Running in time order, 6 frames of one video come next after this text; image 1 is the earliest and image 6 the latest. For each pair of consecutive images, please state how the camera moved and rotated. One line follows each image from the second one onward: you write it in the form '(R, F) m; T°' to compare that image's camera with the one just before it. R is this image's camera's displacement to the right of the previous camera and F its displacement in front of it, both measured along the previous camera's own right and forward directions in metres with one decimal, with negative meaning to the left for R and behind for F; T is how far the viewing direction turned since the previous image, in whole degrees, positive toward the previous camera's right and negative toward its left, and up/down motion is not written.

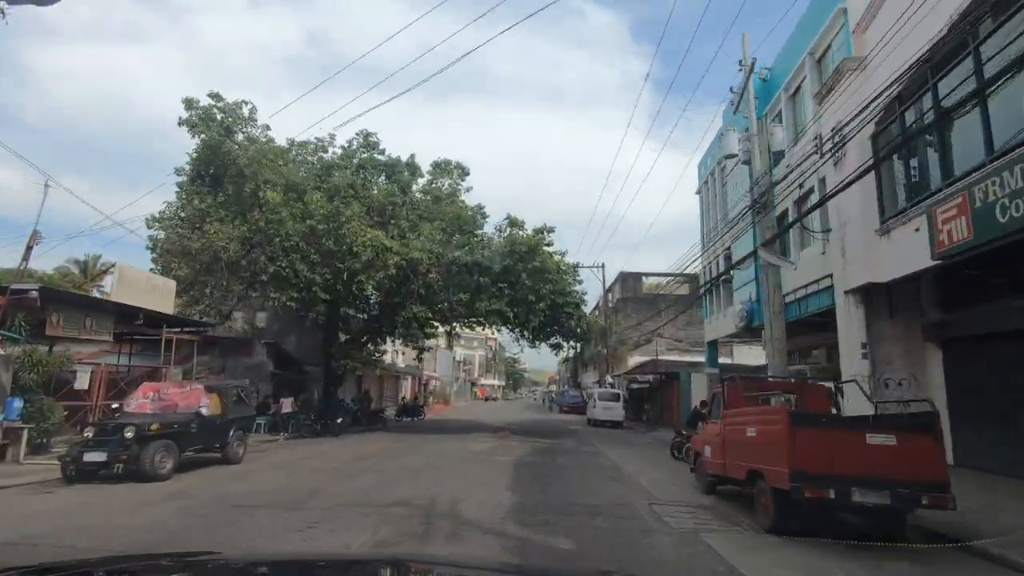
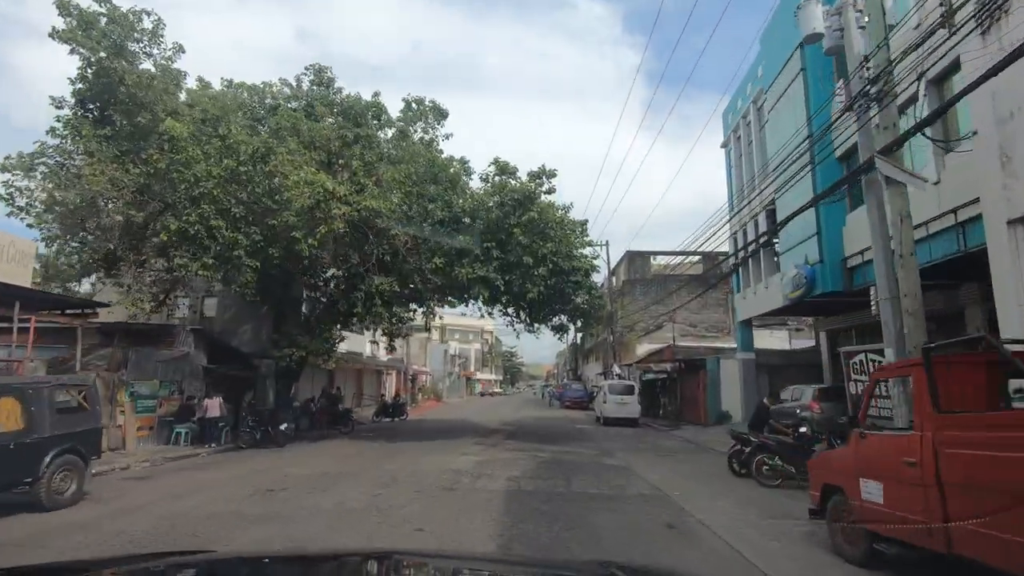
(+0.2, +5.1) m; 0°
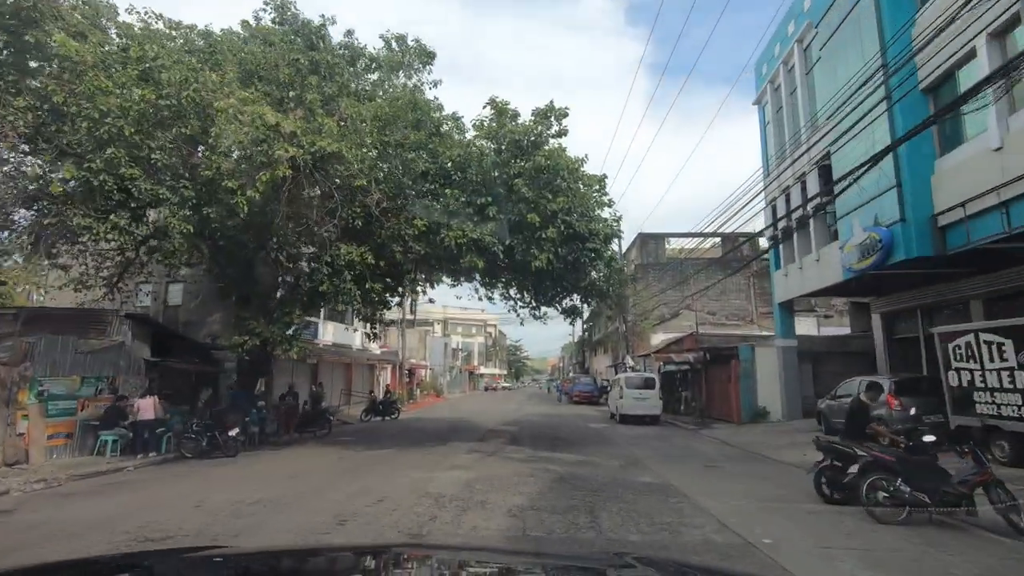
(+0.1, +3.4) m; 0°
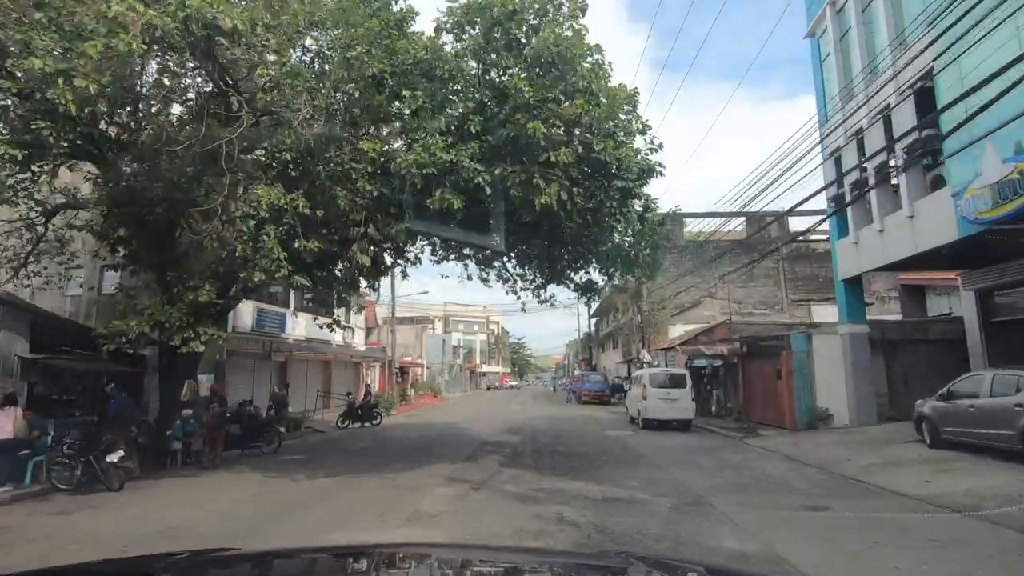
(+0.1, +4.3) m; 0°
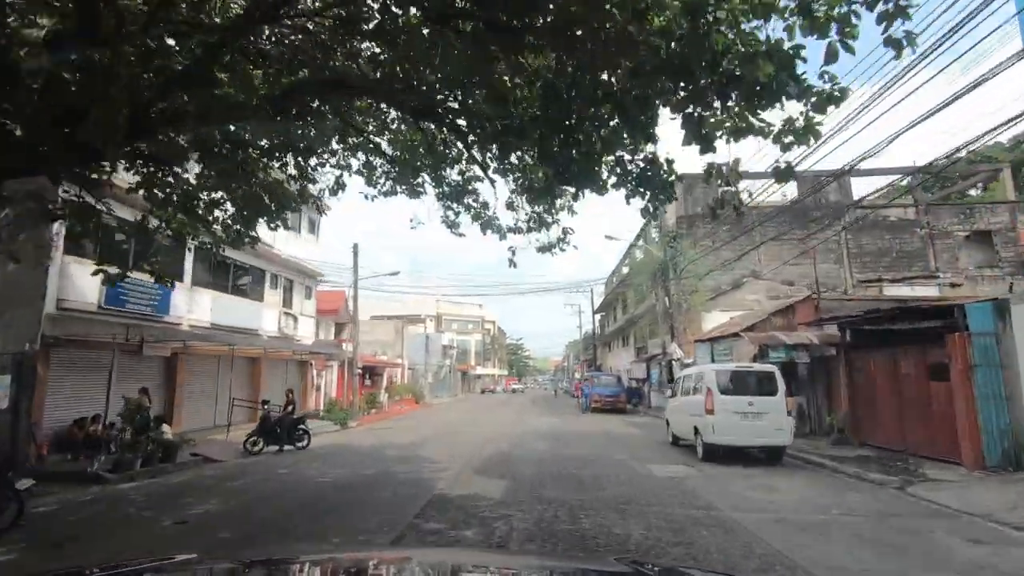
(+0.3, +7.7) m; 0°
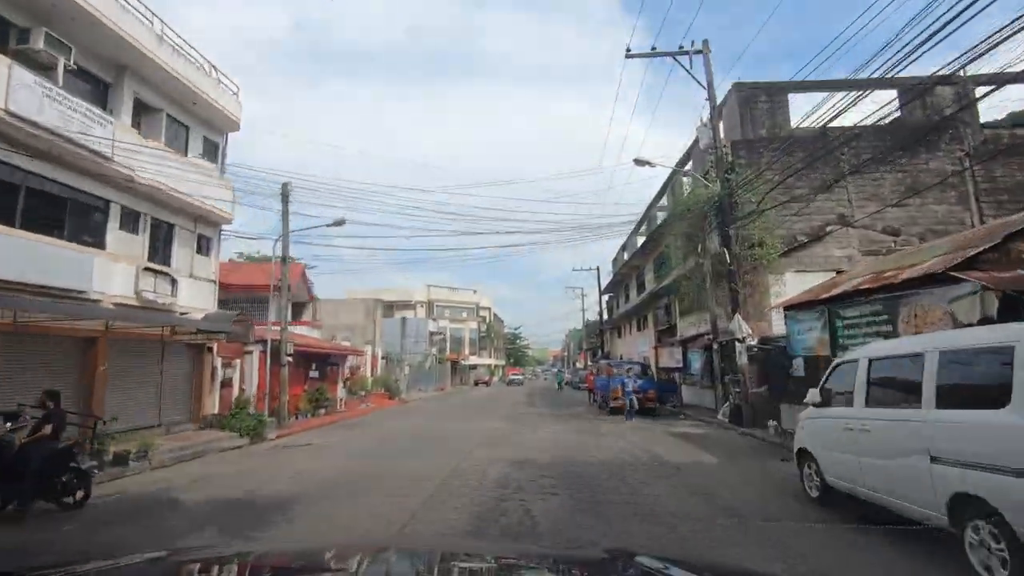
(+0.4, +8.6) m; 0°
